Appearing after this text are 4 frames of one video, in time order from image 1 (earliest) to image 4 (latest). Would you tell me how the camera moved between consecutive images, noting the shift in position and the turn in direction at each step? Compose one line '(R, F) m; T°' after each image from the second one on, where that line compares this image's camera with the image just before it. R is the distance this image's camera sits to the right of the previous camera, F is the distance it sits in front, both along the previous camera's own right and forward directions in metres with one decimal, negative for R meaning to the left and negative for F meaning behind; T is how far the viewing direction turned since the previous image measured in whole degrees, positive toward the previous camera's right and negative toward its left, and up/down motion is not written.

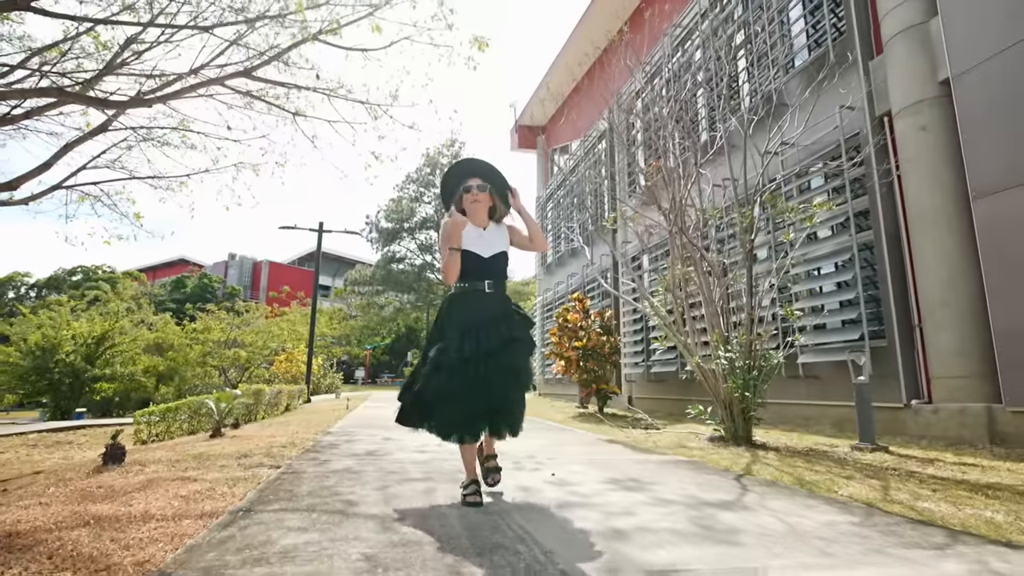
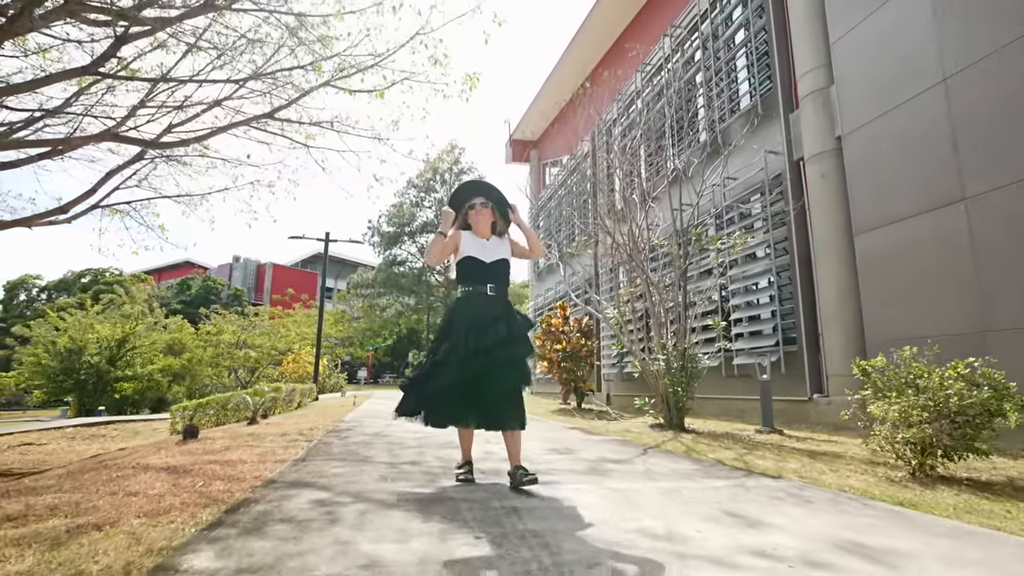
(+0.3, -1.3) m; 0°
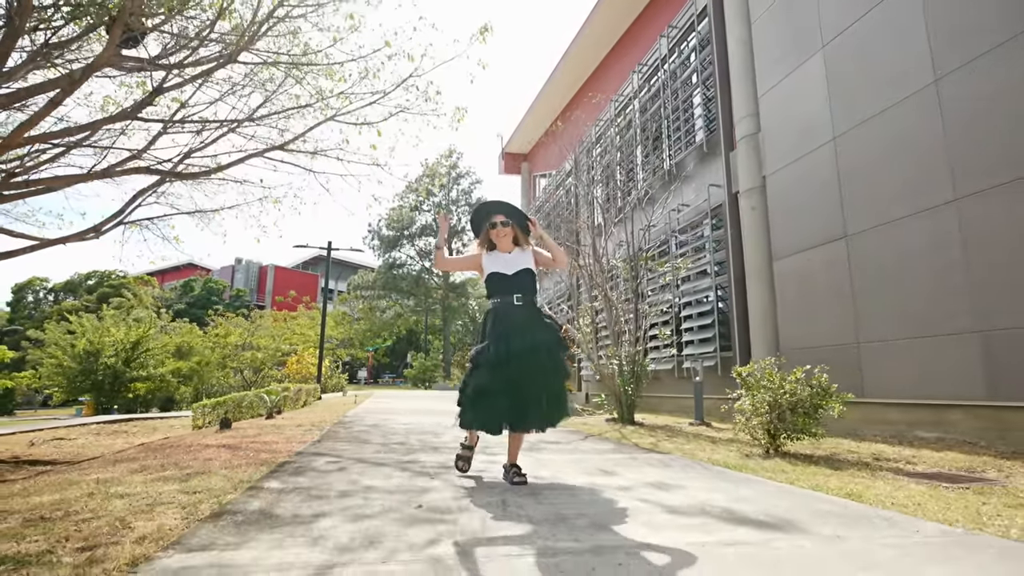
(+0.3, -1.2) m; 0°
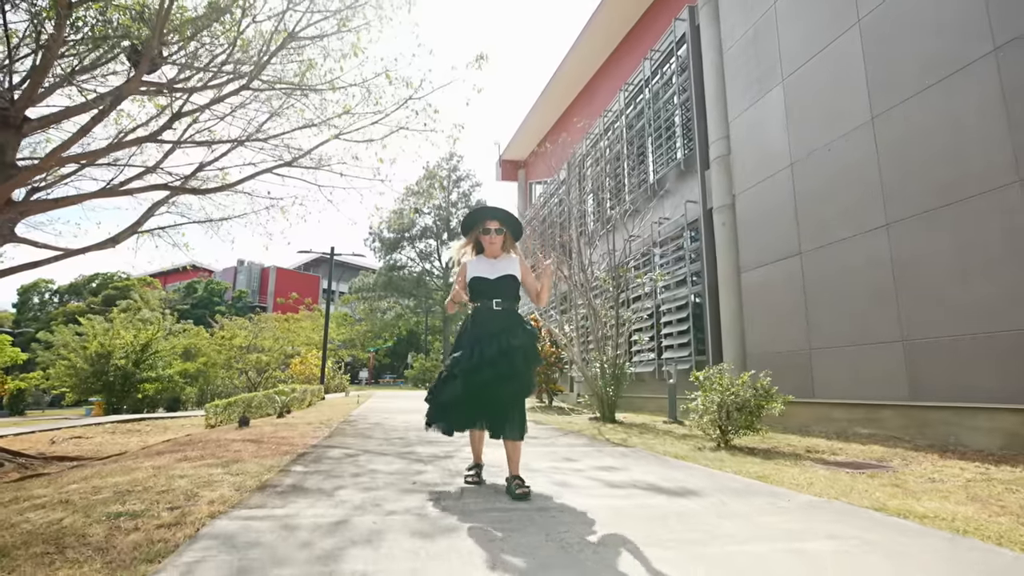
(+0.2, -0.7) m; 0°
